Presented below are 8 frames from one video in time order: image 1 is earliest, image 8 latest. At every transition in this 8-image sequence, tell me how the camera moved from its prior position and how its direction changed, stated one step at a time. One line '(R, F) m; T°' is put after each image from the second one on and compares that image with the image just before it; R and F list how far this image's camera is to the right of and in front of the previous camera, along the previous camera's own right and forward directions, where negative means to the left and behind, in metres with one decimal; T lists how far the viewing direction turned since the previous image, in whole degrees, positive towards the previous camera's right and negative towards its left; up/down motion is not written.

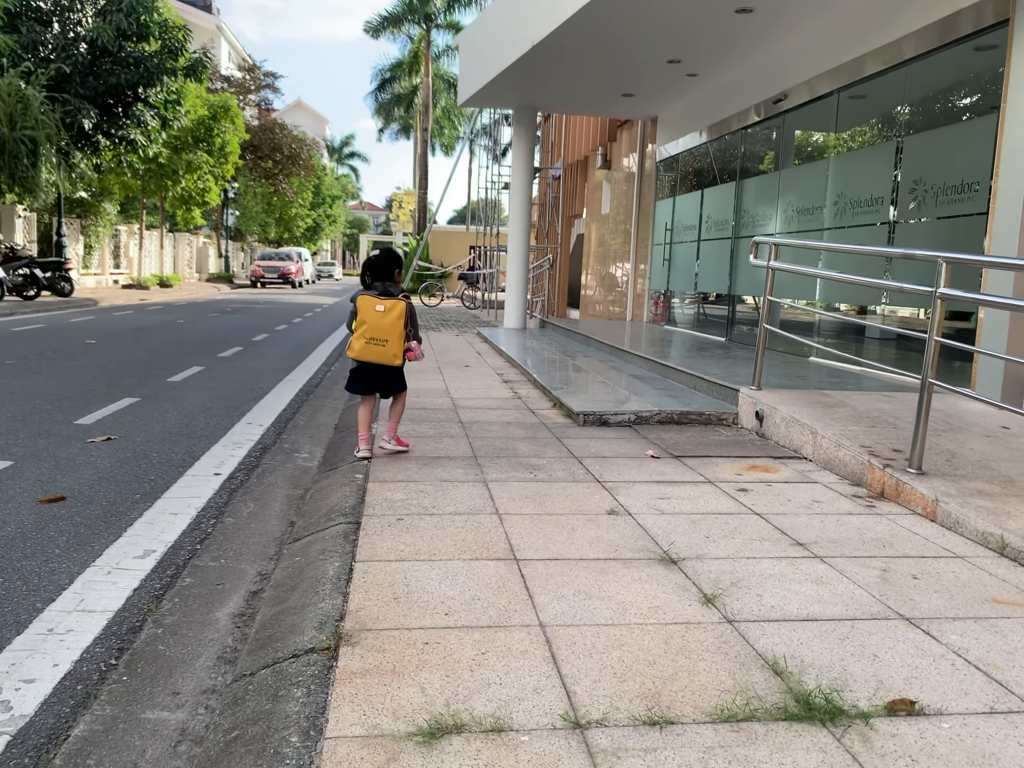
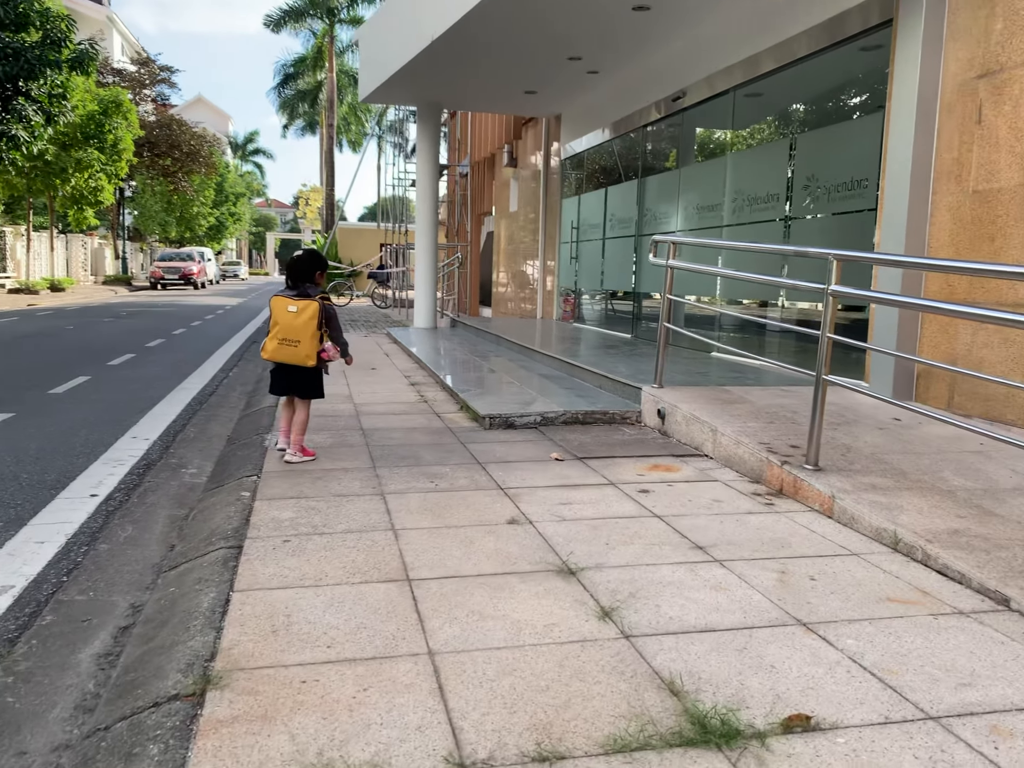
(+0.1, +0.1) m; +6°
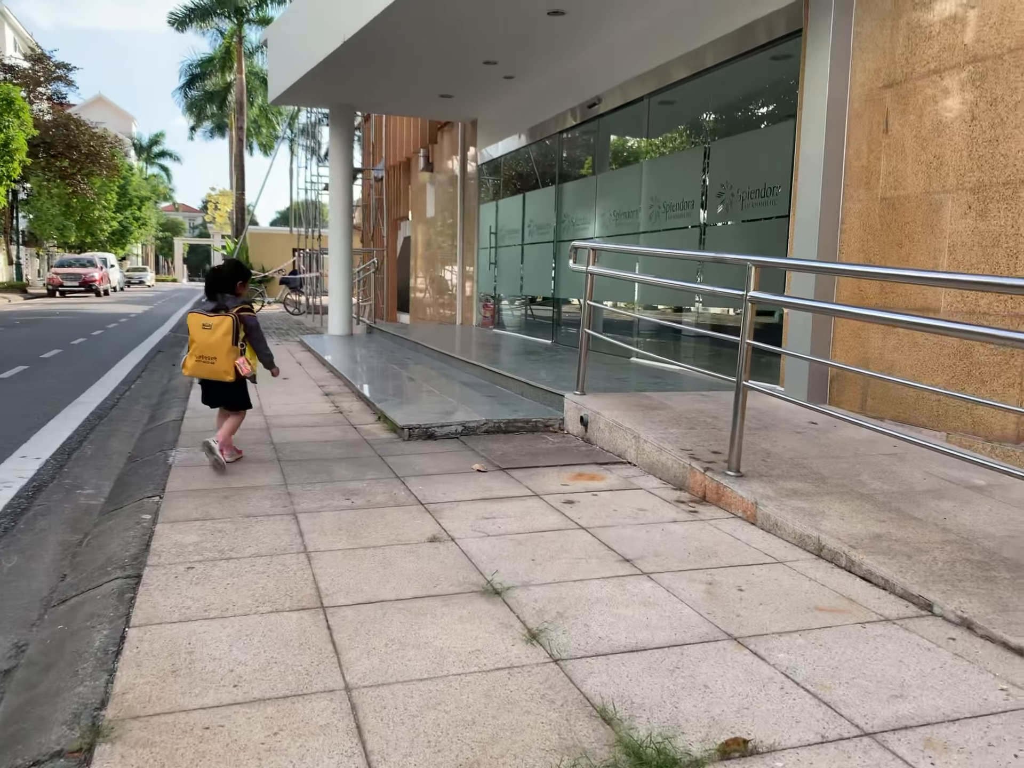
(0.0, +0.1) m; +5°
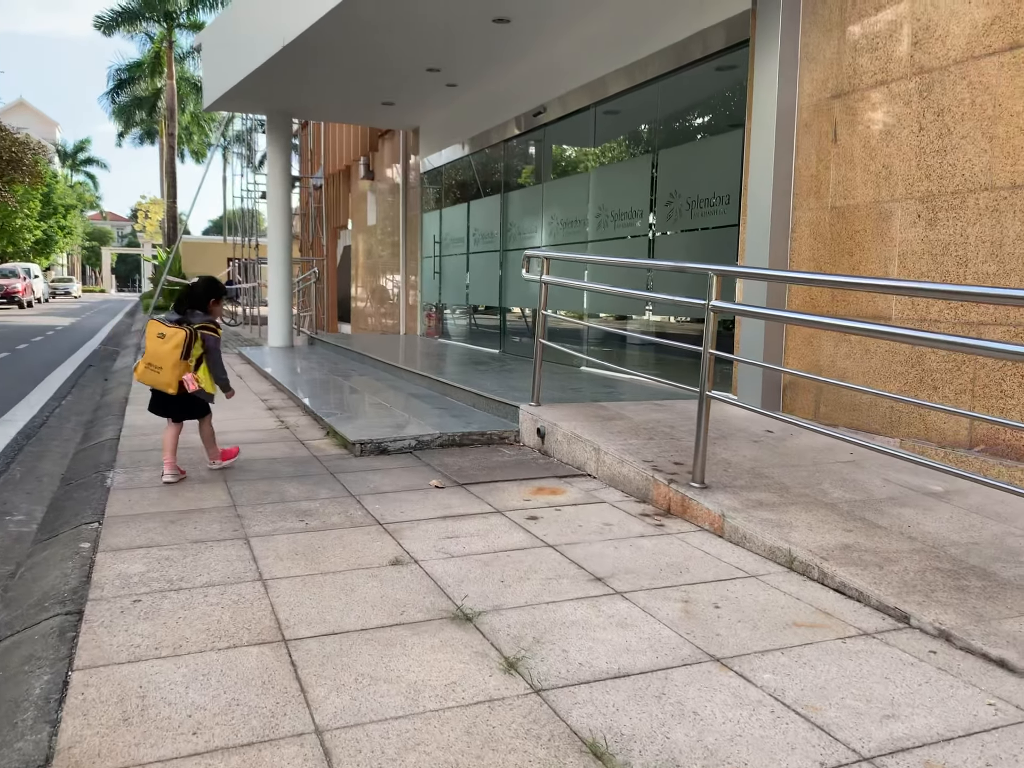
(-0.1, +0.1) m; +4°
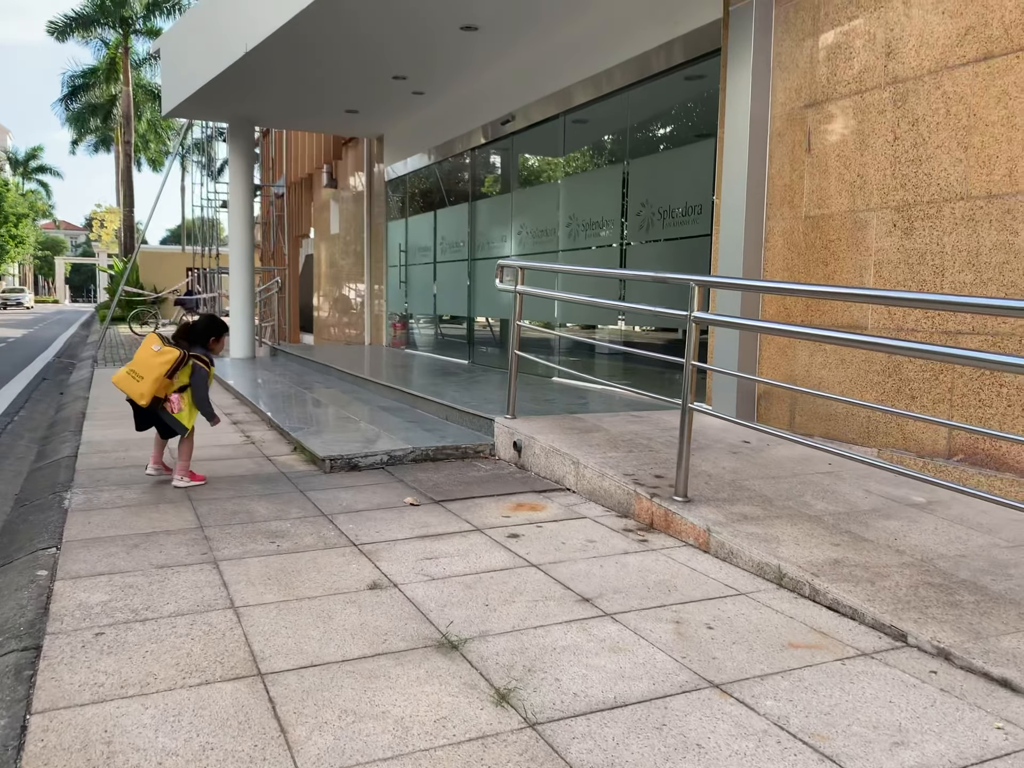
(-0.1, +0.1) m; +2°
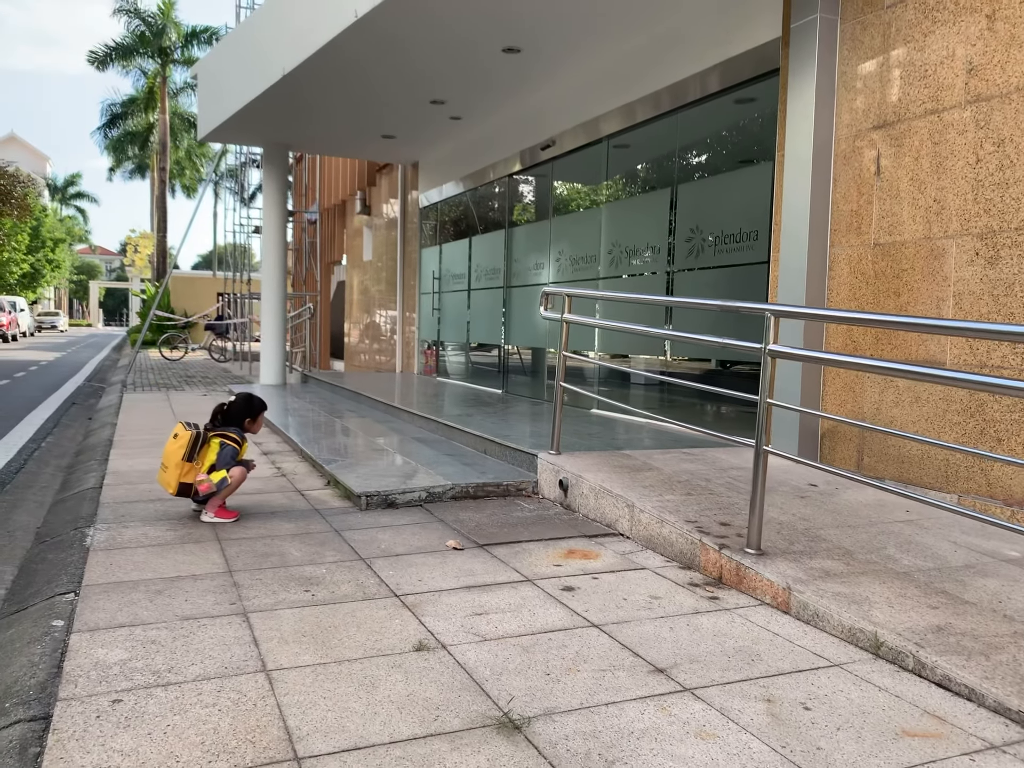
(-0.1, +0.3) m; -2°
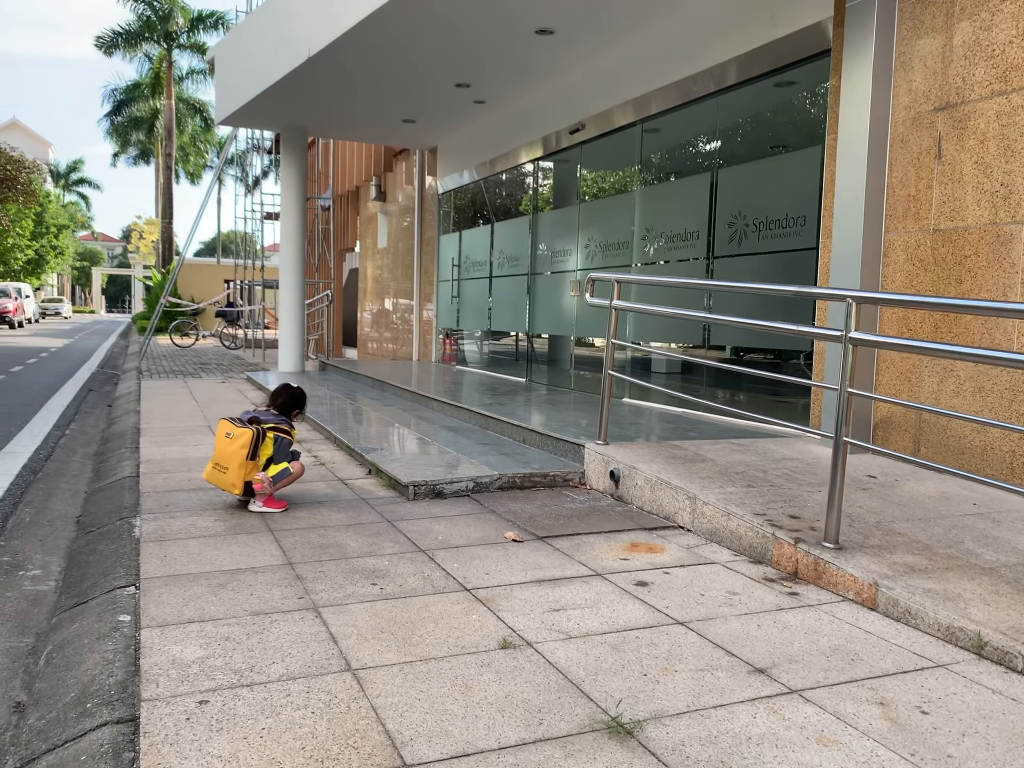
(-0.3, +0.1) m; 0°
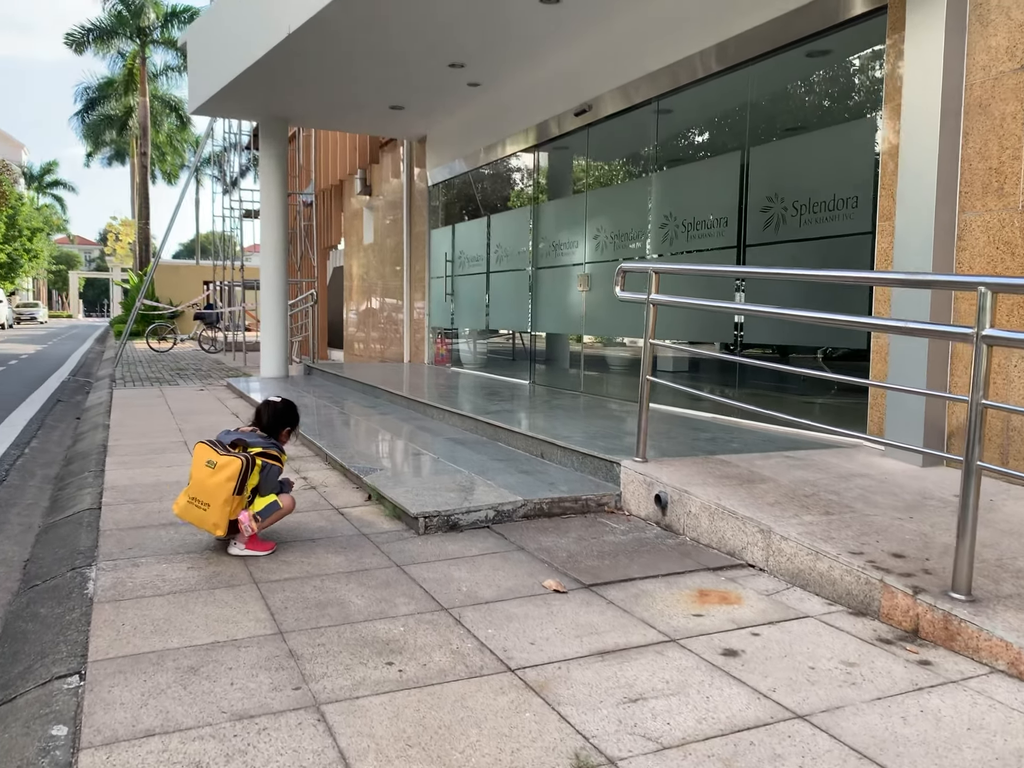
(-0.2, +0.7) m; +1°
